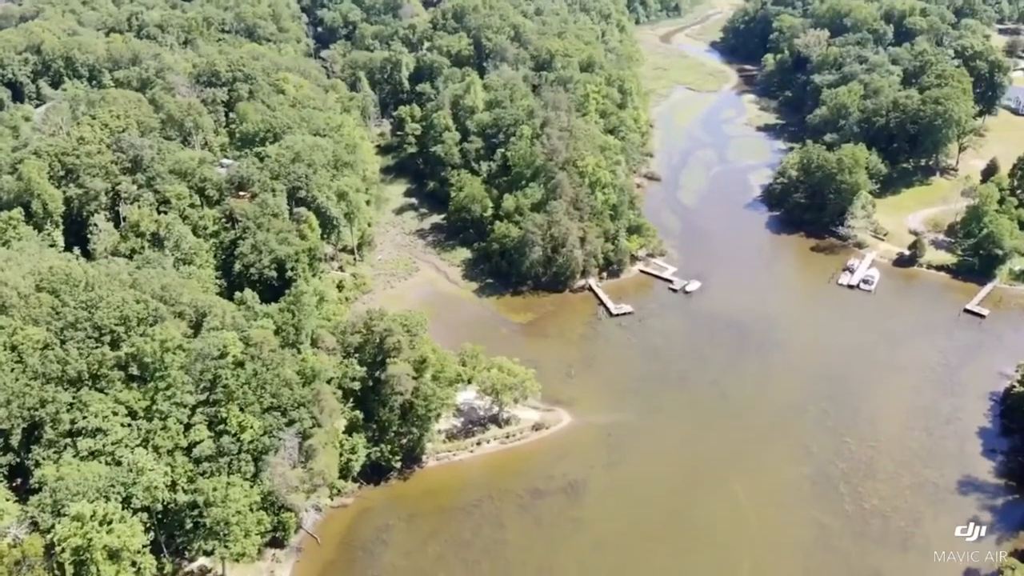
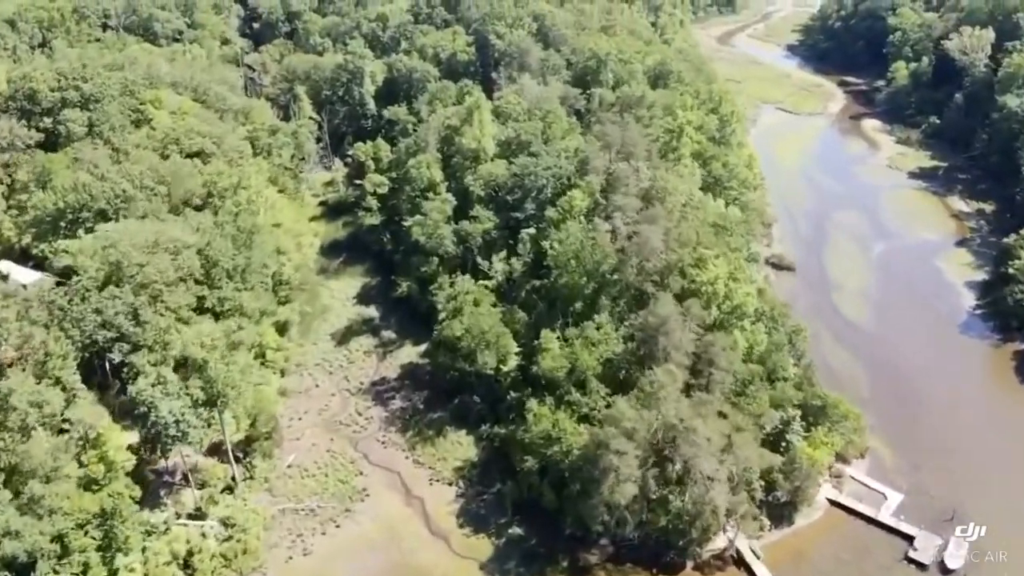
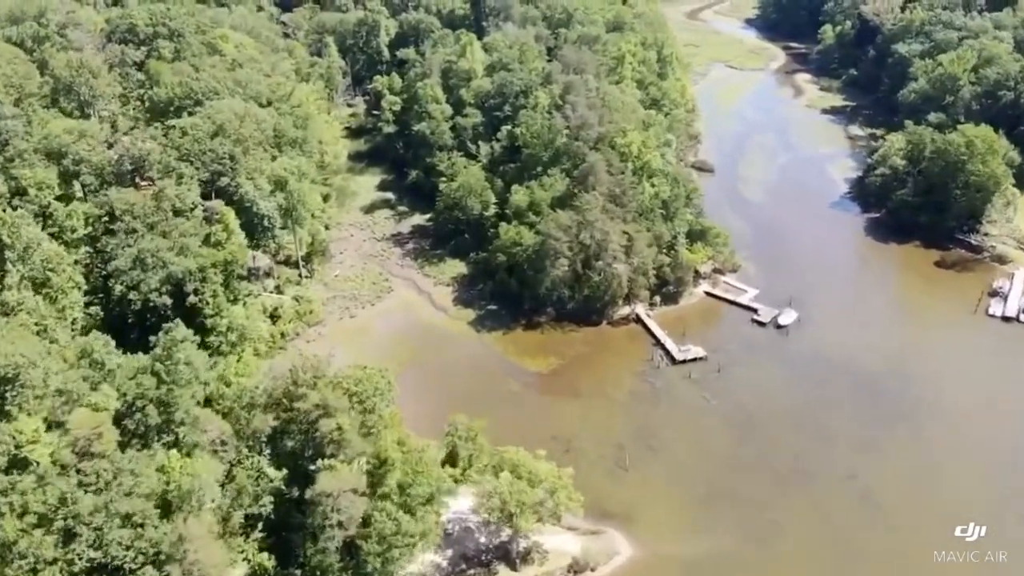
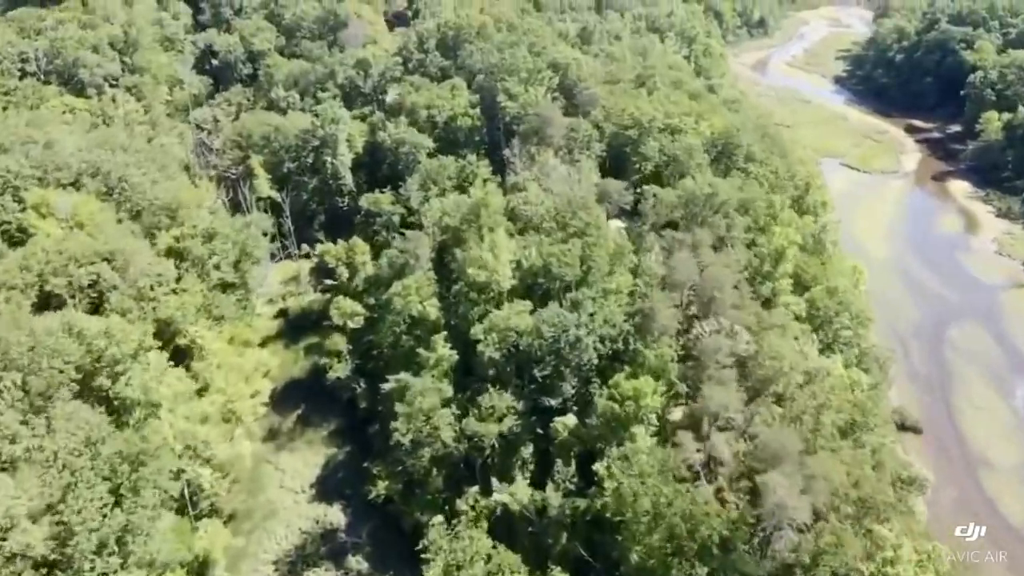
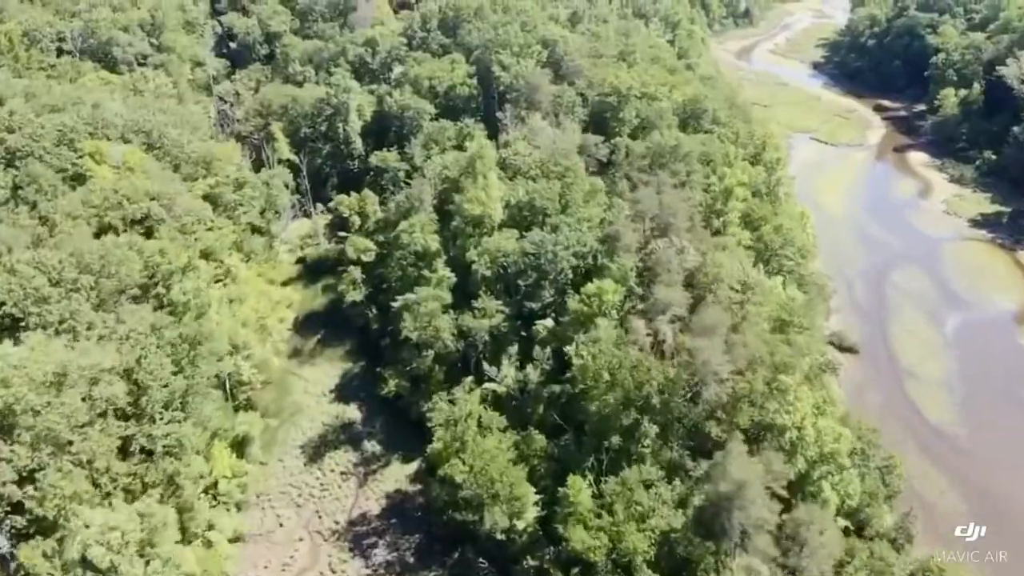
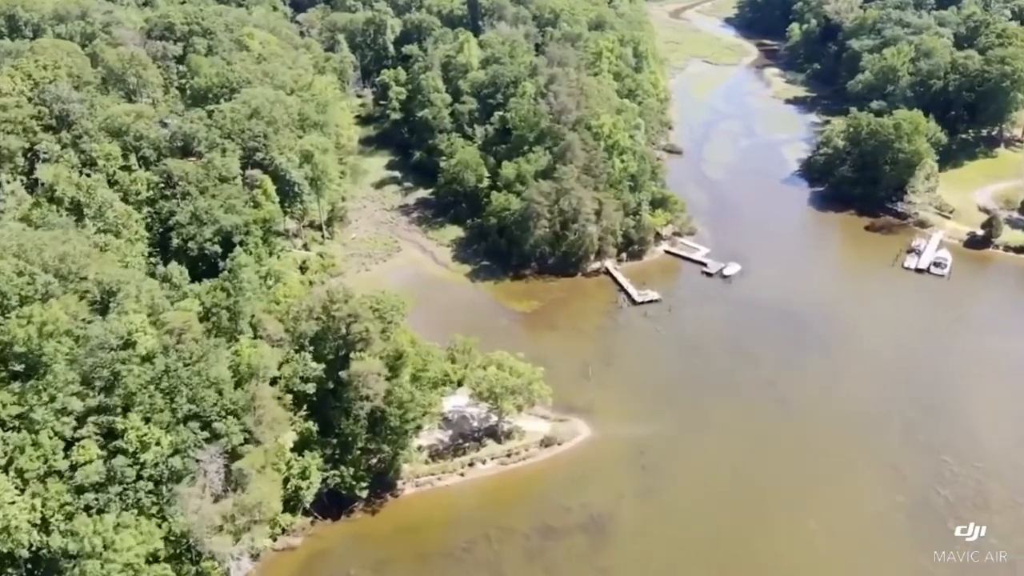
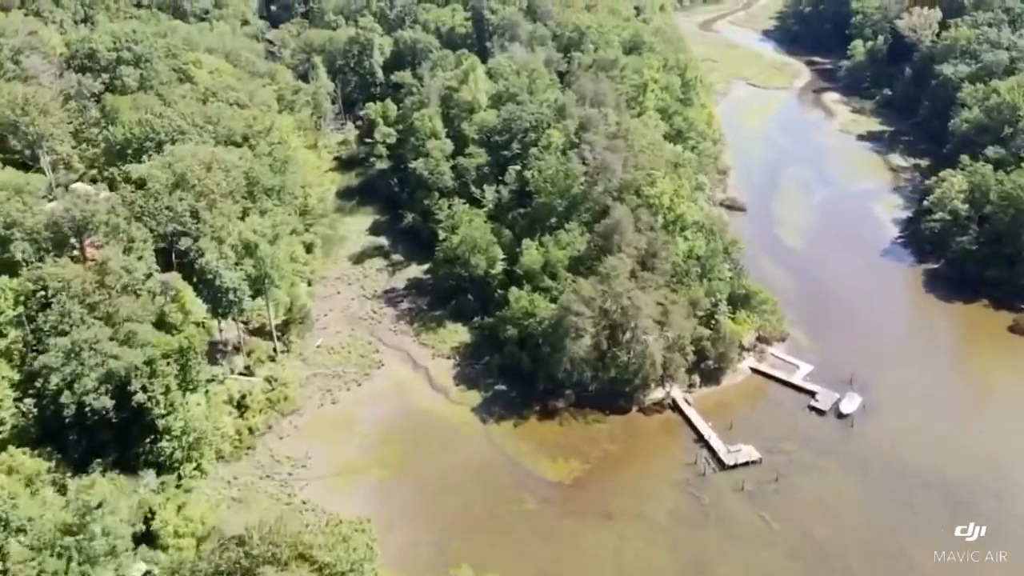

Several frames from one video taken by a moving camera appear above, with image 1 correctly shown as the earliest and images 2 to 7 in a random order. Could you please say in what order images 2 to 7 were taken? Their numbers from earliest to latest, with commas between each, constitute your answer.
6, 3, 7, 2, 5, 4
